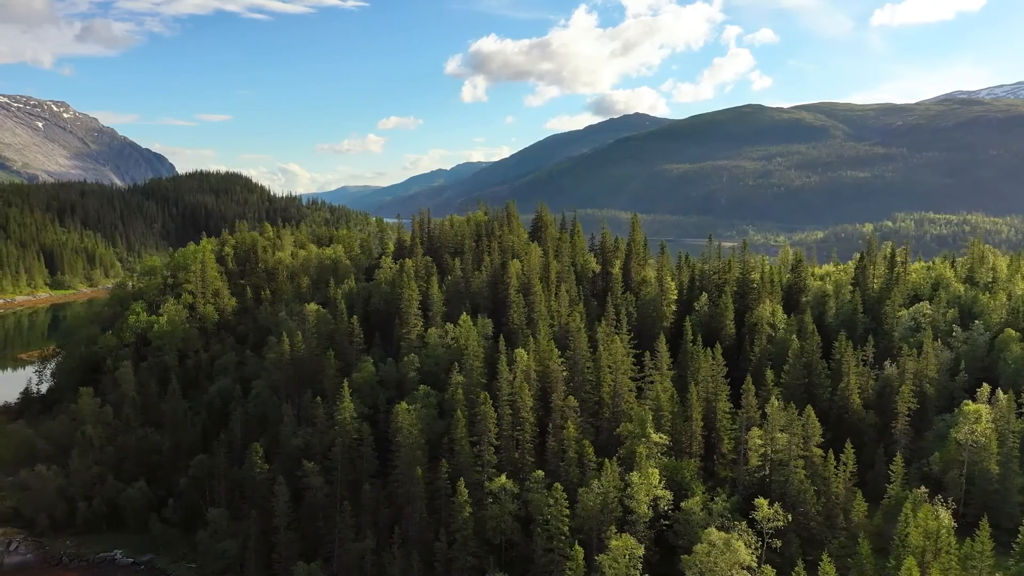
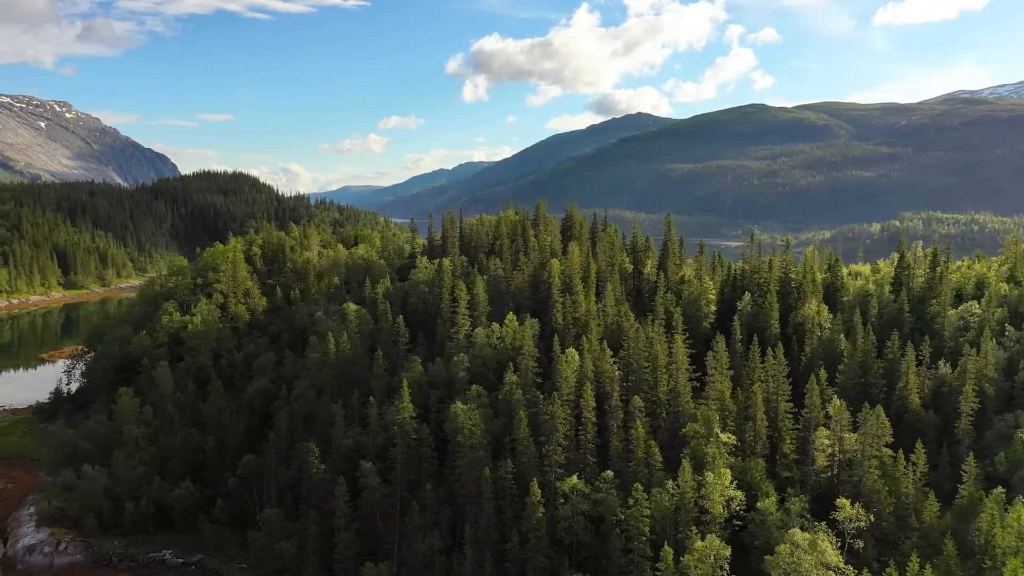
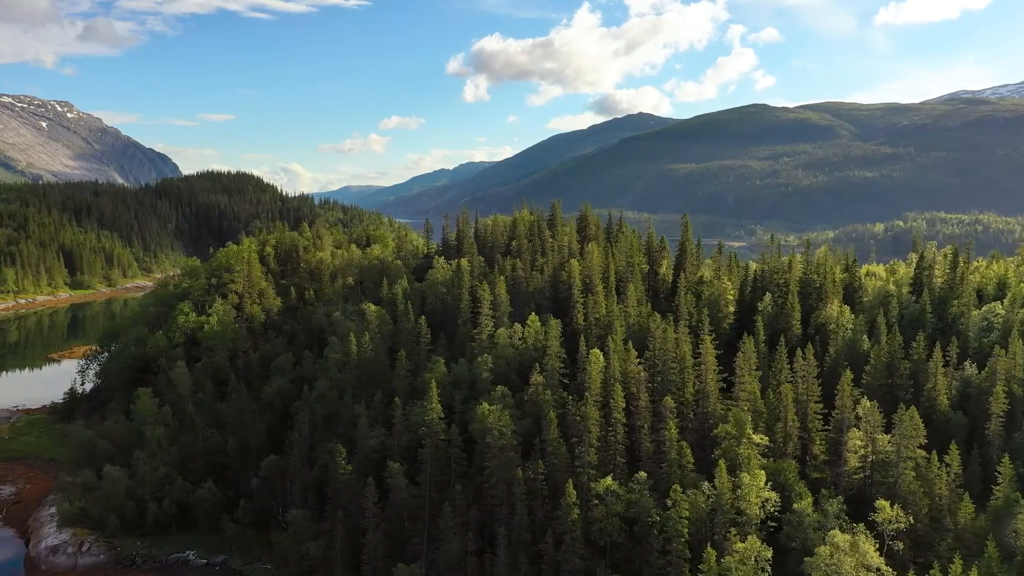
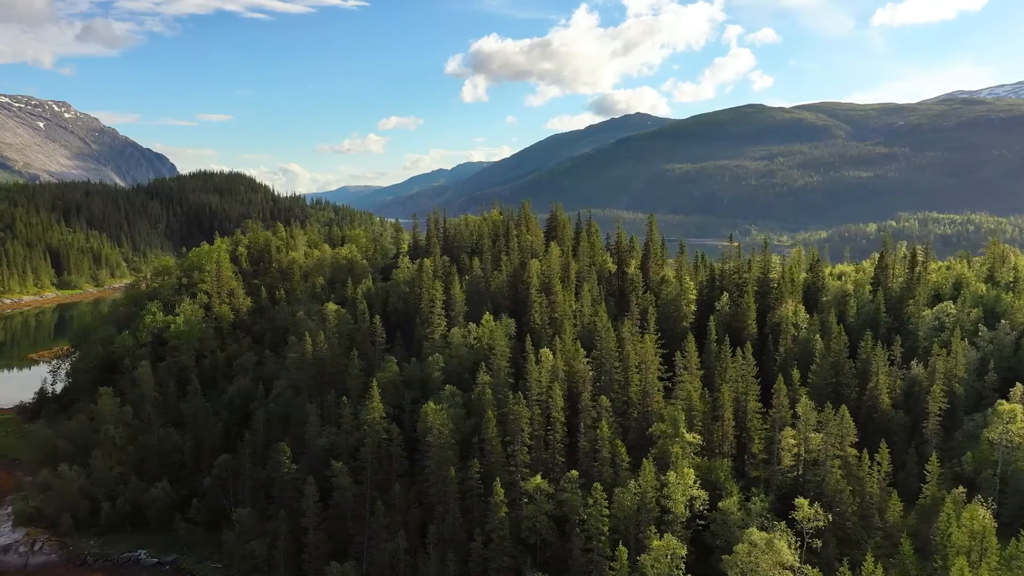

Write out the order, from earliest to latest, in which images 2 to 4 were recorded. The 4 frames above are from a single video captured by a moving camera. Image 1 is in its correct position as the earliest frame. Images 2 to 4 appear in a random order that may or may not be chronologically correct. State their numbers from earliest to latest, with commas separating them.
4, 2, 3
